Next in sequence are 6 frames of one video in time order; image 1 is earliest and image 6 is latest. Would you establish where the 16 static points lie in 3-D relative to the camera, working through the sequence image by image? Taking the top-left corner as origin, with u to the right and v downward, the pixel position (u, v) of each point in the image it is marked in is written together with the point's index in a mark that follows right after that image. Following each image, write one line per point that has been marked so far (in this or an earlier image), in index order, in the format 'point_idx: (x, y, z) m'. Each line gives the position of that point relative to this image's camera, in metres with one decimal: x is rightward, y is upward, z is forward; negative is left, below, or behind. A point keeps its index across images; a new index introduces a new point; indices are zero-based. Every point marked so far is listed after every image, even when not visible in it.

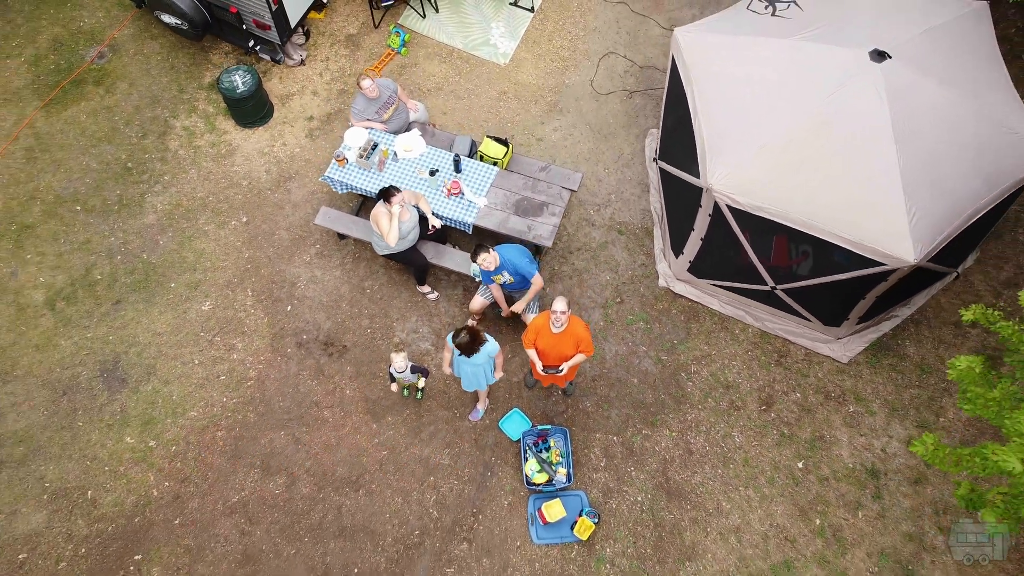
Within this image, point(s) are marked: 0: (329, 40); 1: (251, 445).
0: (-1.6, +2.1, +7.0) m
1: (-1.7, -1.1, +5.5) m
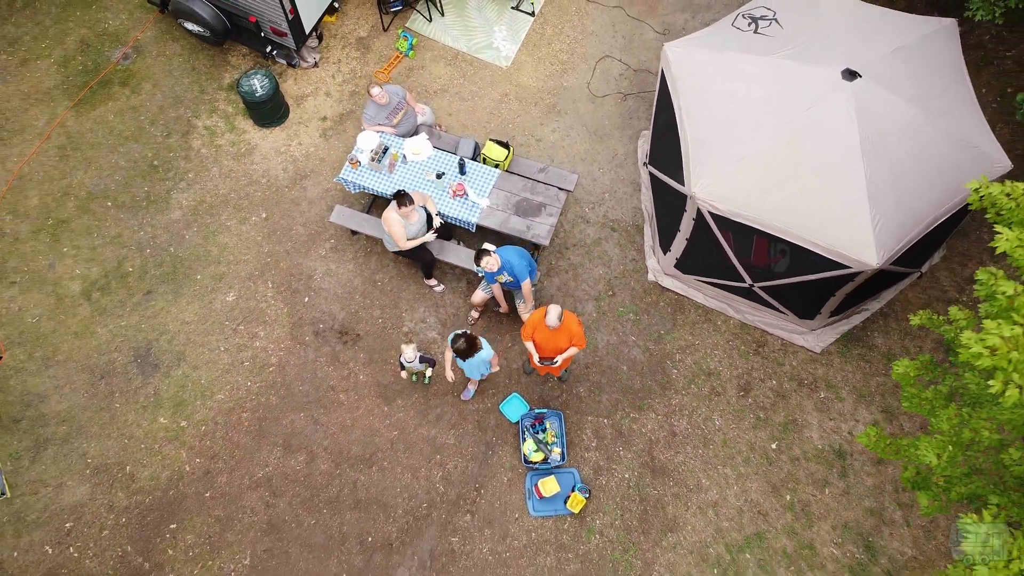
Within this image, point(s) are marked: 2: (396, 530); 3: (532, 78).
0: (-1.5, +2.2, +7.4) m
1: (-1.7, -1.0, +6.0) m
2: (-0.8, -1.7, +5.7) m
3: (+0.2, +1.8, +7.2) m
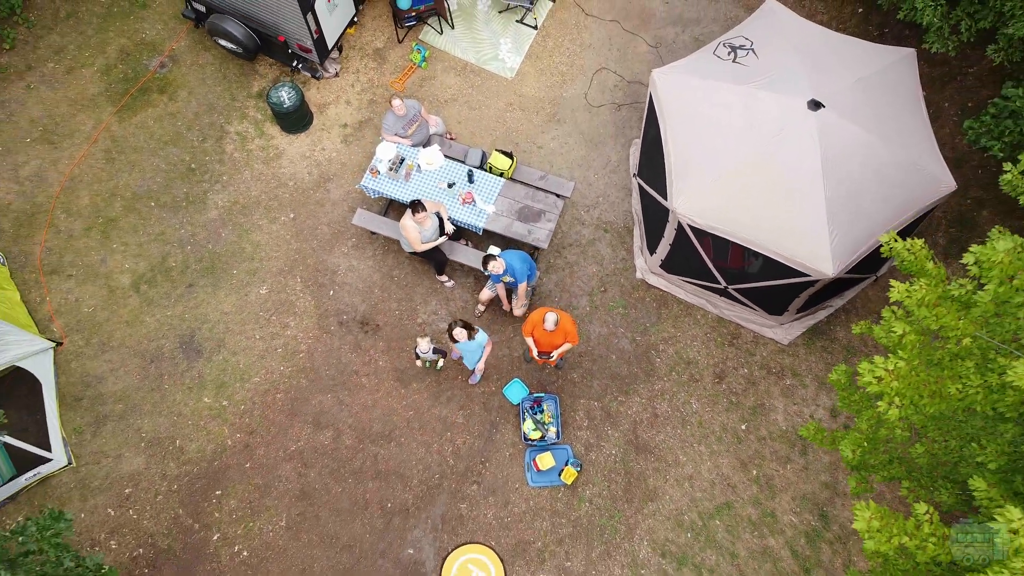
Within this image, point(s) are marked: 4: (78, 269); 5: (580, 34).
0: (-1.5, +2.3, +8.0) m
1: (-1.7, -1.0, +6.9) m
2: (-0.8, -1.7, +6.6) m
3: (+0.2, +1.9, +7.9) m
4: (-3.8, +0.2, +7.3) m
5: (+0.7, +2.5, +8.1) m
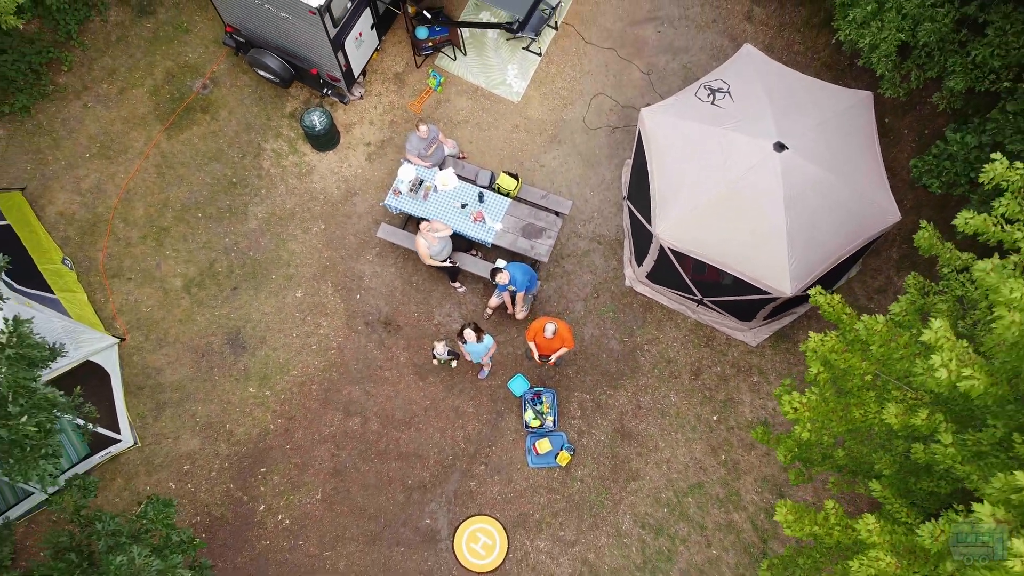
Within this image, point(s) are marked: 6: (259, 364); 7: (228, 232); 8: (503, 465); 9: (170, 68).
0: (-1.4, +2.3, +8.9) m
1: (-1.7, -1.0, +7.9) m
2: (-0.8, -1.8, +7.7) m
3: (+0.3, +1.9, +8.8) m
4: (-3.8, +0.2, +8.3) m
5: (+0.7, +2.5, +9.0) m
6: (-2.5, -0.7, +8.0) m
7: (-2.9, +0.6, +8.4) m
8: (-0.1, -1.7, +7.7) m
9: (-3.8, +2.4, +9.0) m
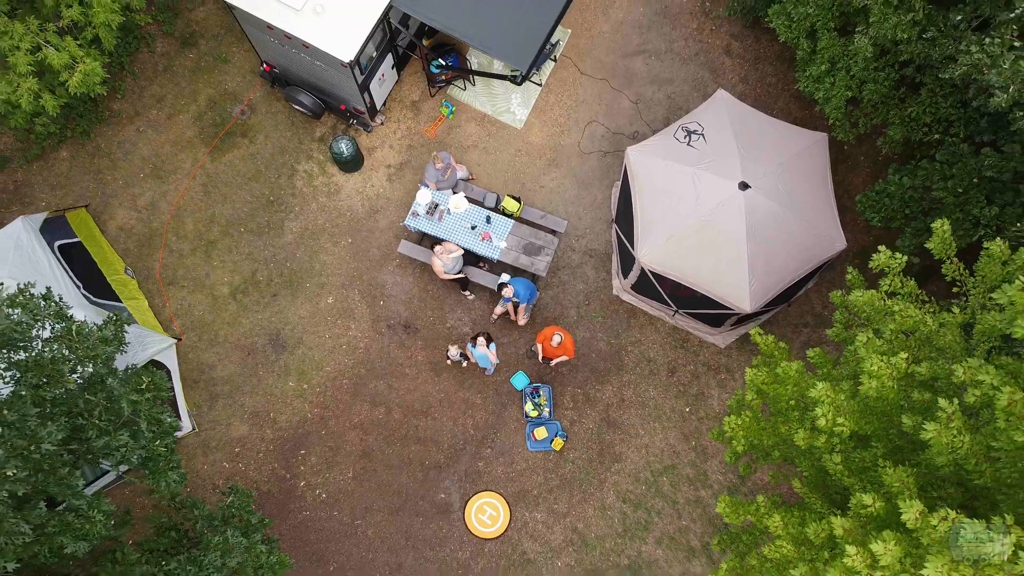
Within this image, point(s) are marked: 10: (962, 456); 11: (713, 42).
0: (-1.4, +2.3, +10.1) m
1: (-1.7, -1.1, +9.3) m
2: (-0.7, -1.9, +9.1) m
3: (+0.3, +1.8, +10.0) m
4: (-3.8, +0.1, +9.5) m
5: (+0.8, +2.5, +10.1) m
6: (-2.4, -0.8, +9.3) m
7: (-2.9, +0.5, +9.7) m
8: (-0.1, -1.8, +9.1) m
9: (-3.7, +2.4, +10.1) m
10: (+2.3, -0.8, +4.2) m
11: (+2.5, +3.1, +10.2) m
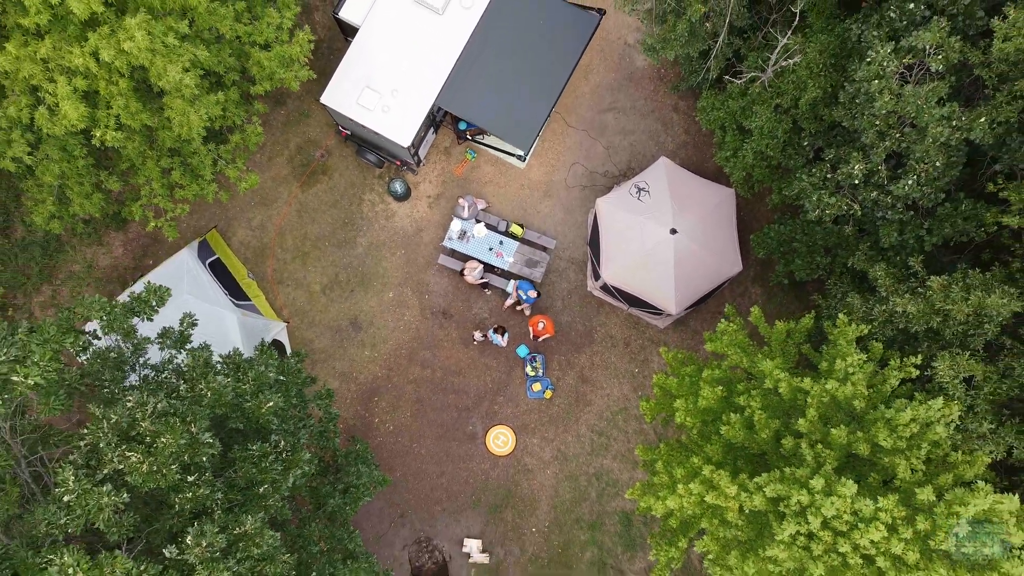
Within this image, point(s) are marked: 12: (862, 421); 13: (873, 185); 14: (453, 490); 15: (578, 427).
0: (-1.3, +2.3, +13.9) m
1: (-1.6, -1.1, +13.6) m
2: (-0.7, -1.9, +13.5) m
3: (+0.4, +1.9, +13.8) m
4: (-3.7, +0.1, +13.7) m
5: (+0.9, +2.6, +13.9) m
6: (-2.4, -0.8, +13.6) m
7: (-2.8, +0.6, +13.7) m
8: (0.0, -1.8, +13.5) m
9: (-3.6, +2.5, +13.9) m
10: (+2.4, -1.6, +8.5) m
11: (+2.6, +3.2, +13.9) m
12: (+3.4, -1.3, +8.0) m
13: (+4.2, +1.2, +9.5) m
14: (-1.0, -3.3, +13.3) m
15: (+1.1, -2.3, +13.4) m
